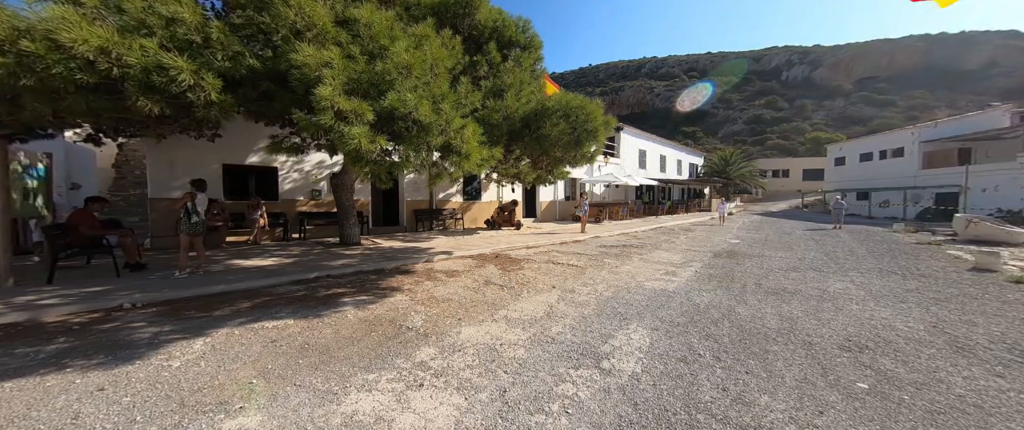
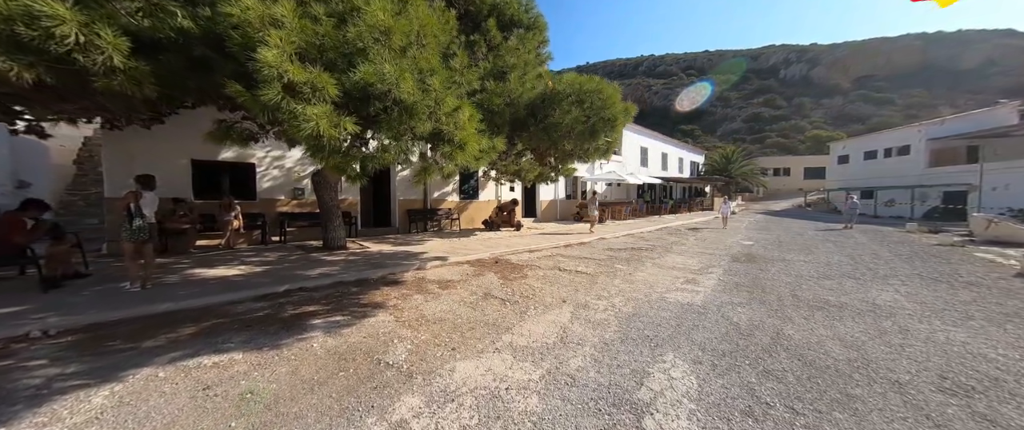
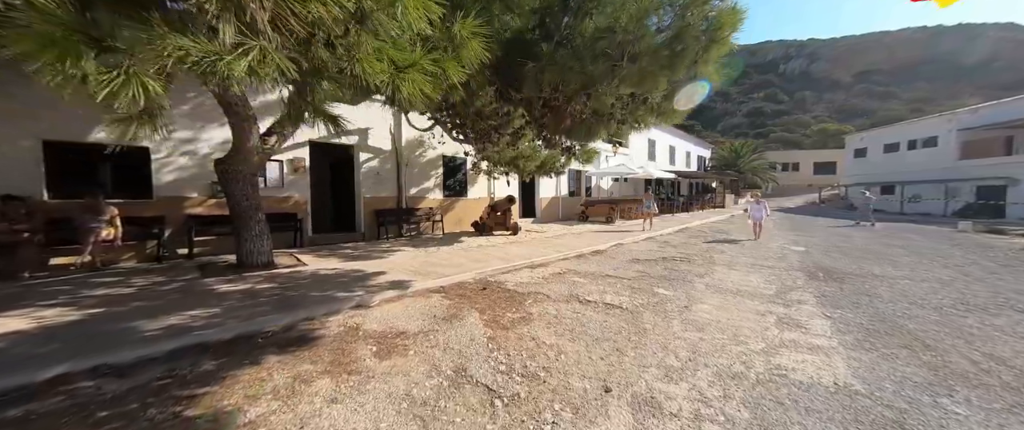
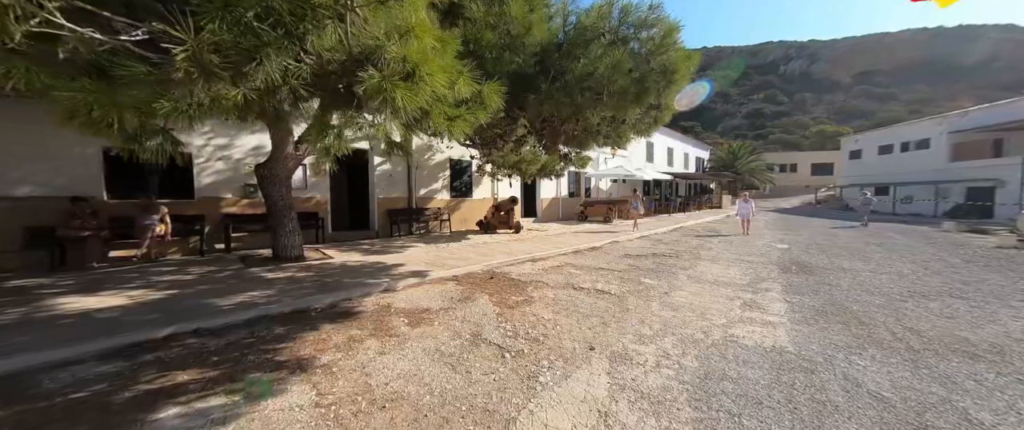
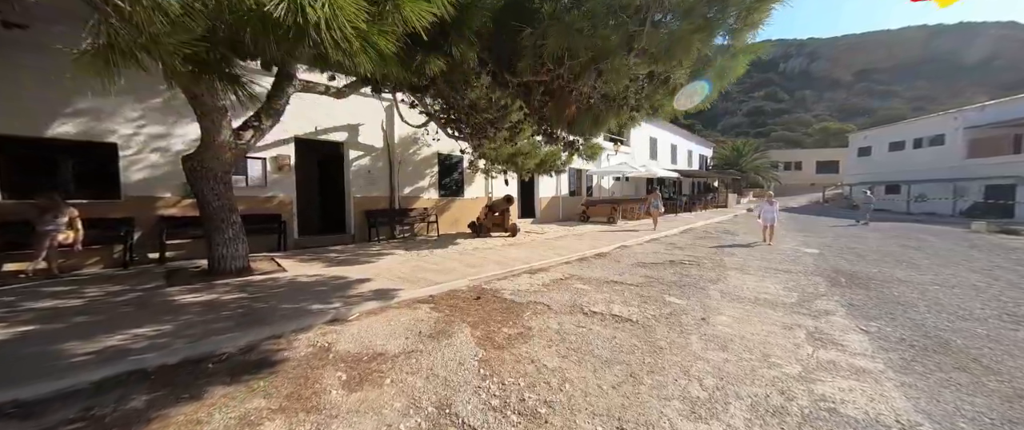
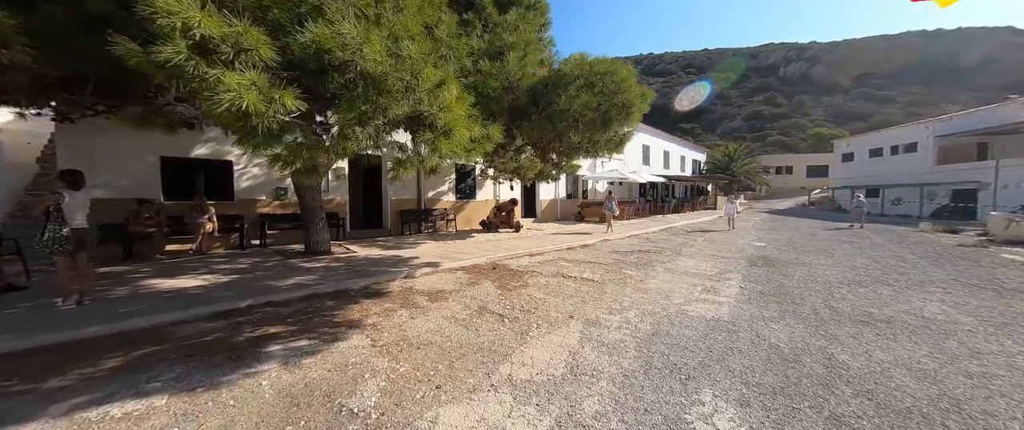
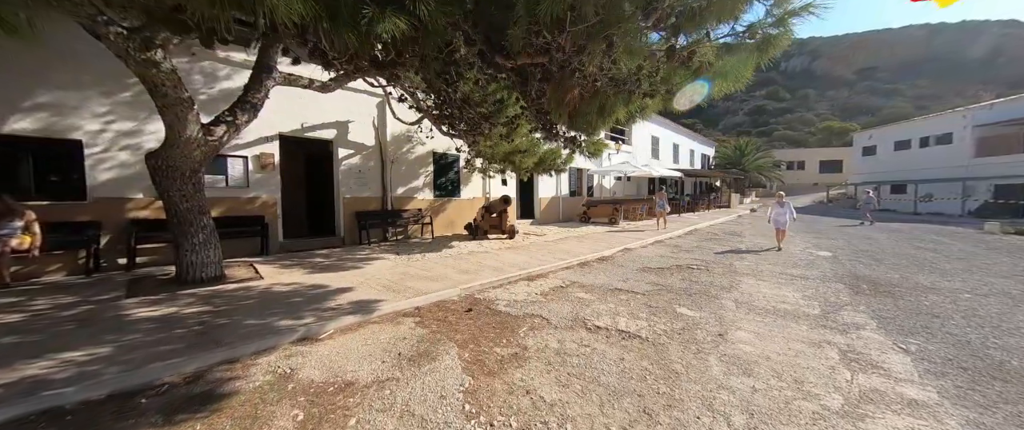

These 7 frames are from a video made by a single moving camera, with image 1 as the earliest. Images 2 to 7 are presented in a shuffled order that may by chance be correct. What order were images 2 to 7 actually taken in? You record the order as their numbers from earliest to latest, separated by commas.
2, 6, 4, 3, 5, 7
